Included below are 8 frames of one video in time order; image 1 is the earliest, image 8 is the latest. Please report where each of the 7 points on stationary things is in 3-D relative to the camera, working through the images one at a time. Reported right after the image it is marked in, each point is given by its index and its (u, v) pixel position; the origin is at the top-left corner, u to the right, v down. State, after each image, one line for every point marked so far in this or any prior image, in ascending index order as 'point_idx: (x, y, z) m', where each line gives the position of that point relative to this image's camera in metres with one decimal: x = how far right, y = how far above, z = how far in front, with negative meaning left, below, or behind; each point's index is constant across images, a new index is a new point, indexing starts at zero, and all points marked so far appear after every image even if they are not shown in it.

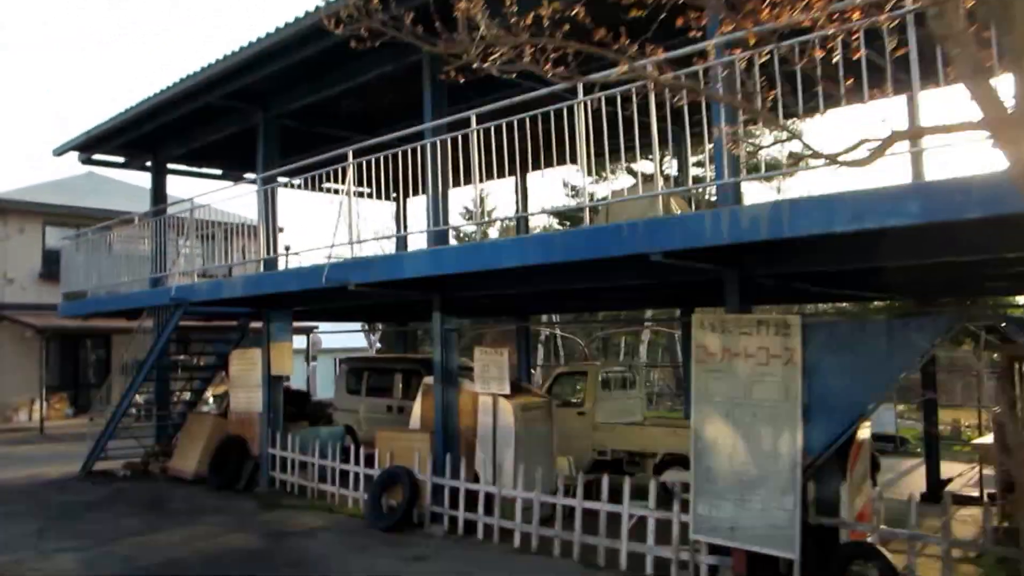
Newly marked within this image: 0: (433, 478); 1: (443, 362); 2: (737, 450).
0: (-0.8, -1.8, +8.7) m
1: (-0.7, -0.7, +8.8) m
2: (+1.7, -1.2, +6.5) m
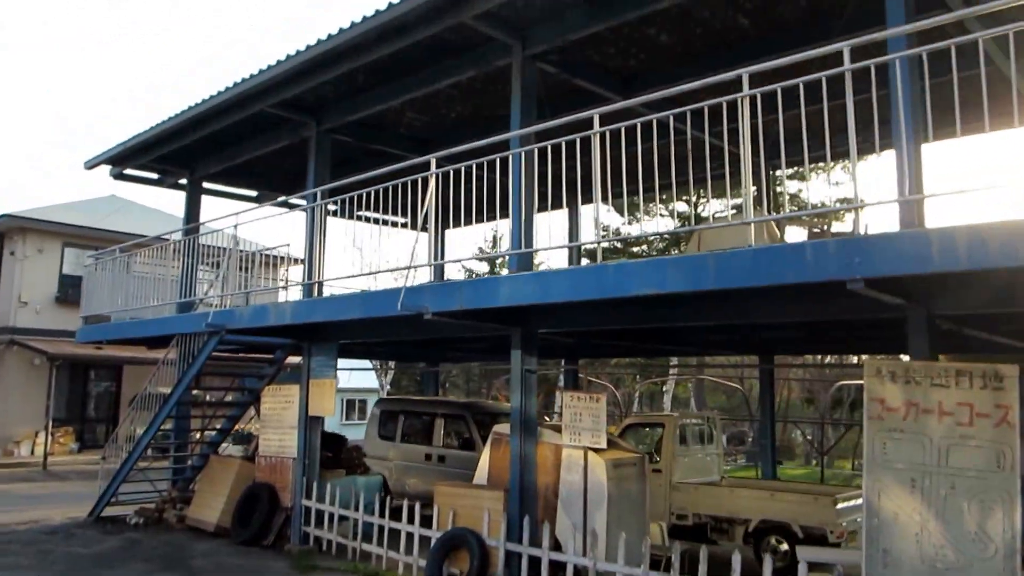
0: (0.0, -2.1, +7.4) m
1: (+0.1, -1.0, +7.6) m
2: (+2.5, -1.4, +5.3) m
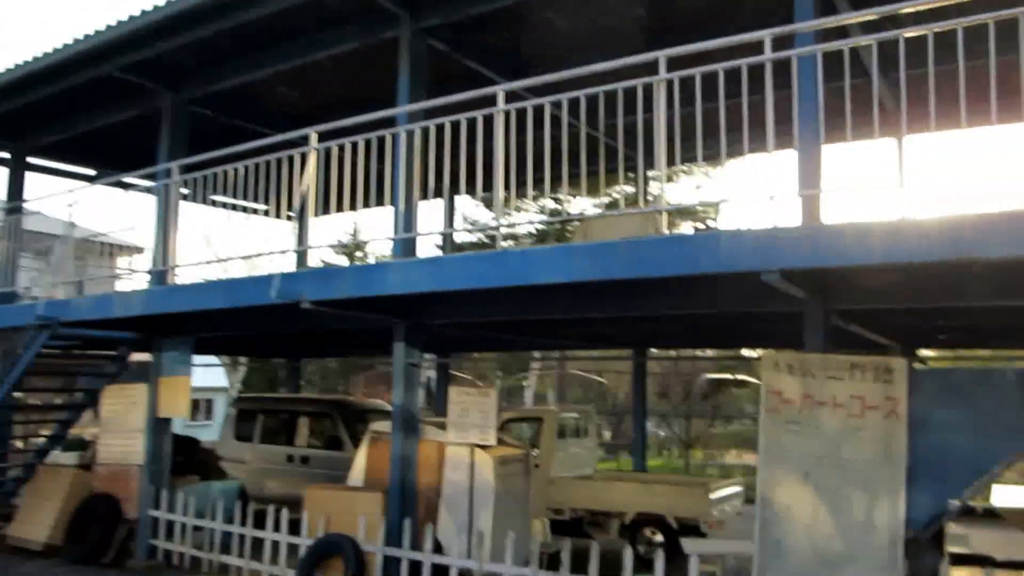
0: (-1.0, -2.0, +7.0) m
1: (-0.9, -0.9, +7.2) m
2: (+1.9, -1.4, +5.3) m
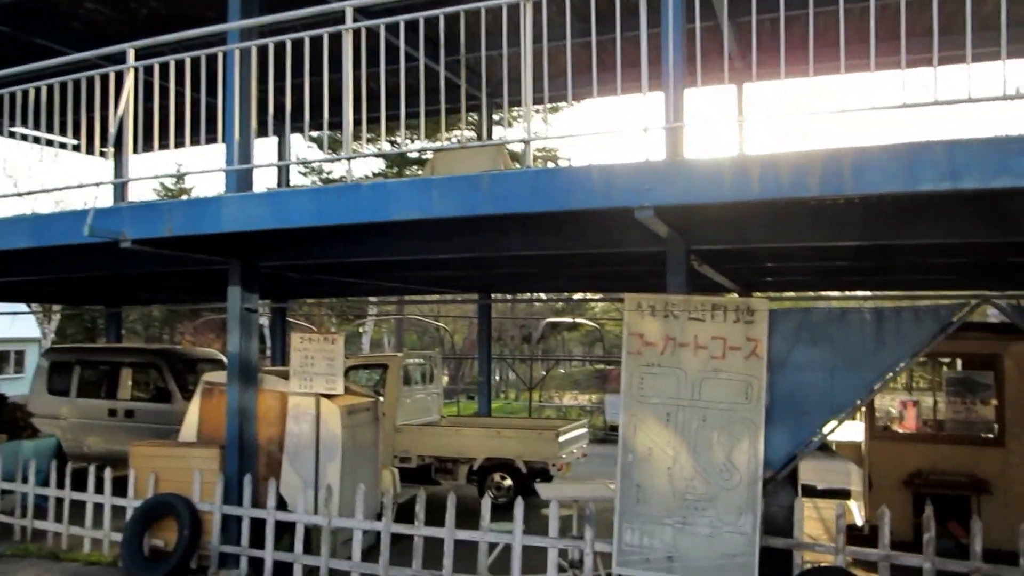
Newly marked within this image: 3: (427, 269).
0: (-2.1, -1.6, +6.5) m
1: (-2.0, -0.5, +6.6) m
2: (+1.0, -1.0, +5.3) m
3: (-0.8, +0.2, +8.0) m
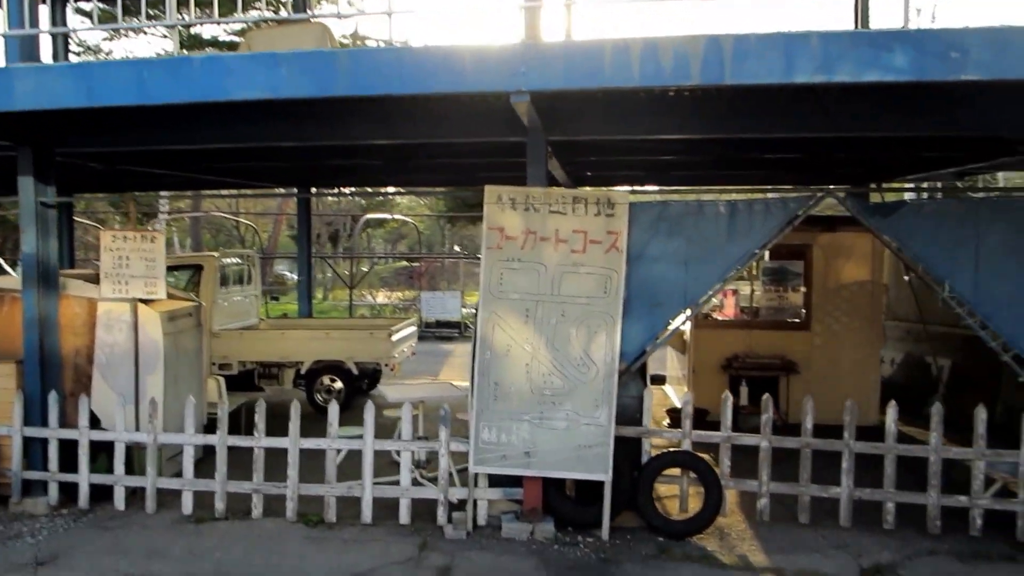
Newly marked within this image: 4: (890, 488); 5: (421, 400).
0: (-3.1, -0.9, +5.8) m
1: (-3.1, +0.2, +5.8) m
2: (+0.2, -0.4, +5.2) m
3: (-2.1, +1.0, +7.3) m
4: (+2.5, -1.3, +6.0) m
5: (-0.7, -0.8, +6.4) m
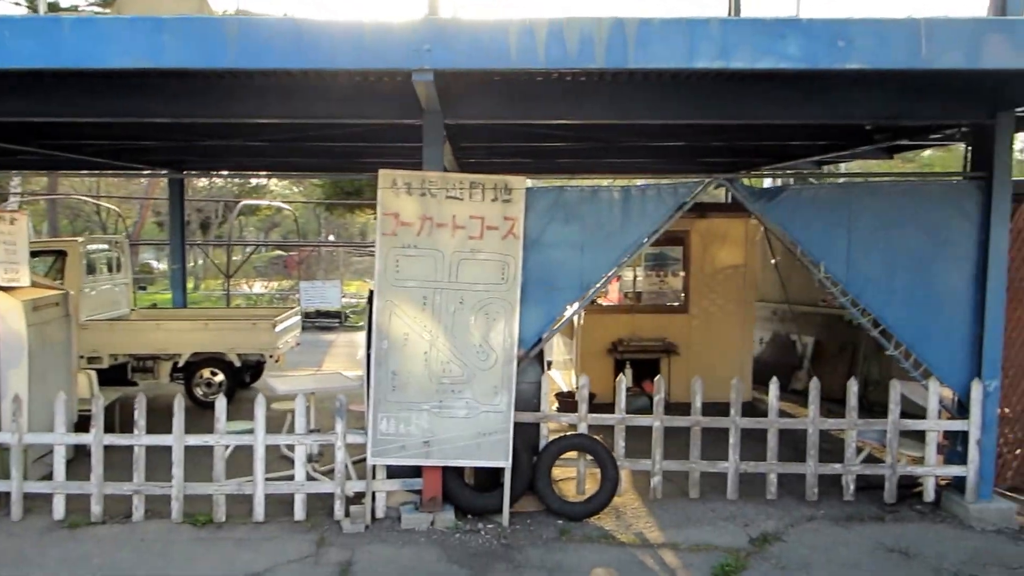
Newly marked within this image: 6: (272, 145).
0: (-3.7, -0.9, +5.2) m
1: (-3.7, +0.3, +5.2) m
2: (-0.4, -0.3, +5.1) m
3: (-3.0, +1.1, +6.8) m
4: (+1.8, -1.2, +6.2) m
5: (-1.4, -0.7, +6.2) m
6: (-2.2, +1.2, +7.8) m
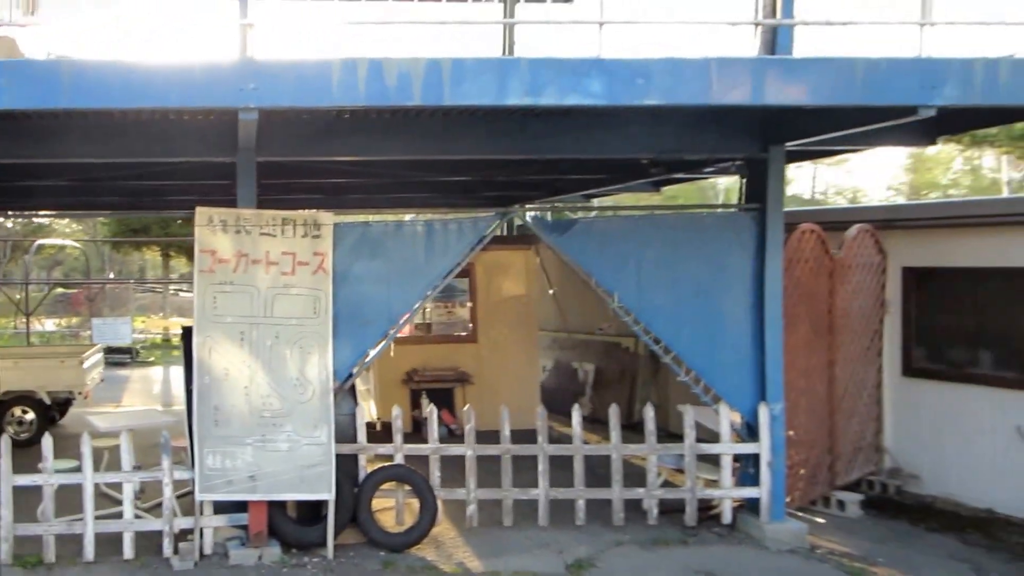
0: (-4.7, -1.1, +4.8) m
1: (-4.7, 0.0, +4.9) m
2: (-1.4, -0.5, +5.4) m
3: (-4.3, +0.8, +6.6) m
4: (+0.5, -1.5, +6.9) m
5: (-2.6, -1.0, +6.2) m
6: (-3.7, +0.9, +7.7) m
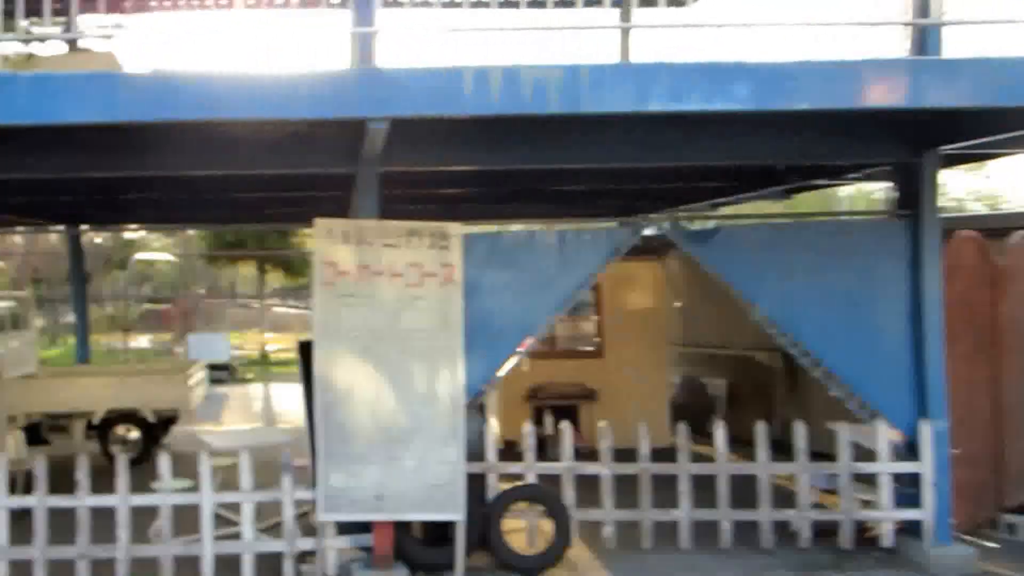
0: (-4.0, -1.2, +4.9) m
1: (-3.9, 0.0, +4.9) m
2: (-0.7, -0.6, +5.0) m
3: (-3.3, +0.7, +6.6) m
4: (+1.5, -1.5, +6.2) m
5: (-1.7, -1.1, +6.0) m
6: (-2.6, +0.8, +7.7) m
